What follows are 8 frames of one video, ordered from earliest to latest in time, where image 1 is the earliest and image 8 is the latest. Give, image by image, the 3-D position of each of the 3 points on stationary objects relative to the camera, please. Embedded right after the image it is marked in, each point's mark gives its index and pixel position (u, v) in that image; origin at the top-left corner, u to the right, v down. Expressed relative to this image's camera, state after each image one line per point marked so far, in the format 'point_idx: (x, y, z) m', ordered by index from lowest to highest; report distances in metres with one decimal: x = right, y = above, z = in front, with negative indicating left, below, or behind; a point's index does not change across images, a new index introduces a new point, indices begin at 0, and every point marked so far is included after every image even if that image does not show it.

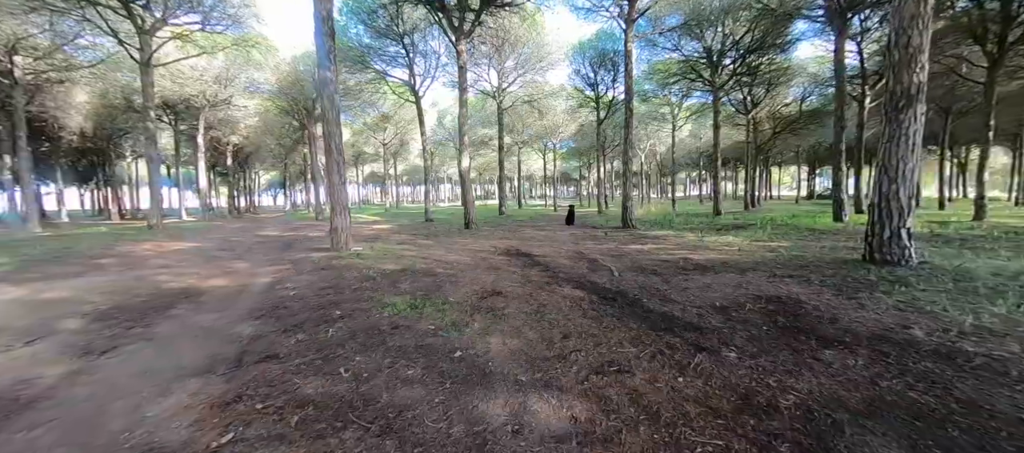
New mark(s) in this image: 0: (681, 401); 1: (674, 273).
0: (+1.1, -1.1, +2.3) m
1: (+3.0, -0.9, +6.5) m
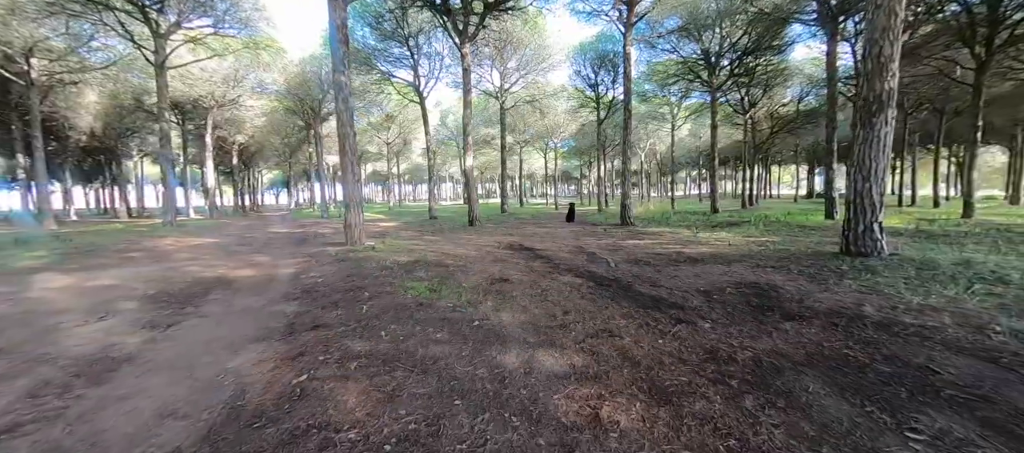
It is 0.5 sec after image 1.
0: (+1.2, -1.0, +2.8) m
1: (+3.1, -0.8, +7.0) m
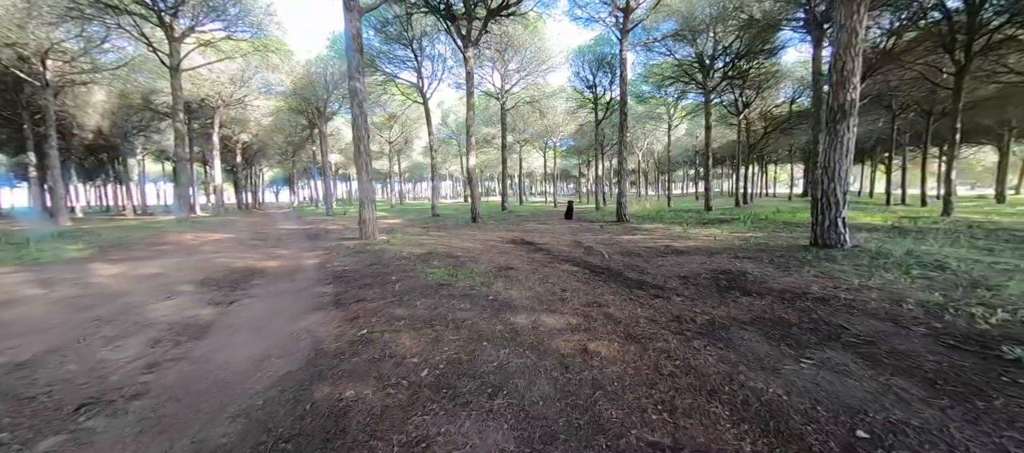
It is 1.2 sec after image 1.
0: (+1.3, -0.9, +3.6) m
1: (+3.2, -0.7, +7.8) m
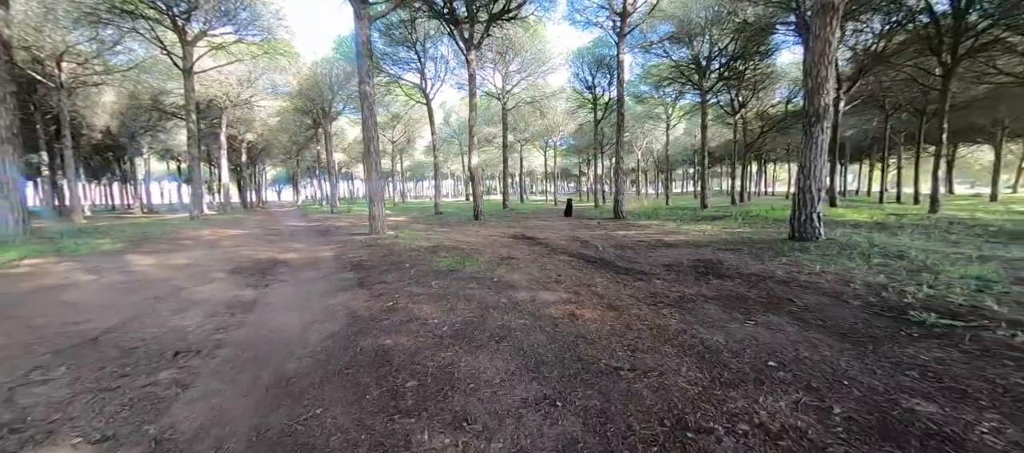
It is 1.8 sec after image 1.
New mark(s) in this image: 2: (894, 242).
0: (+1.3, -0.8, +4.2) m
1: (+3.2, -0.5, +8.4) m
2: (+8.7, -0.4, +7.9) m
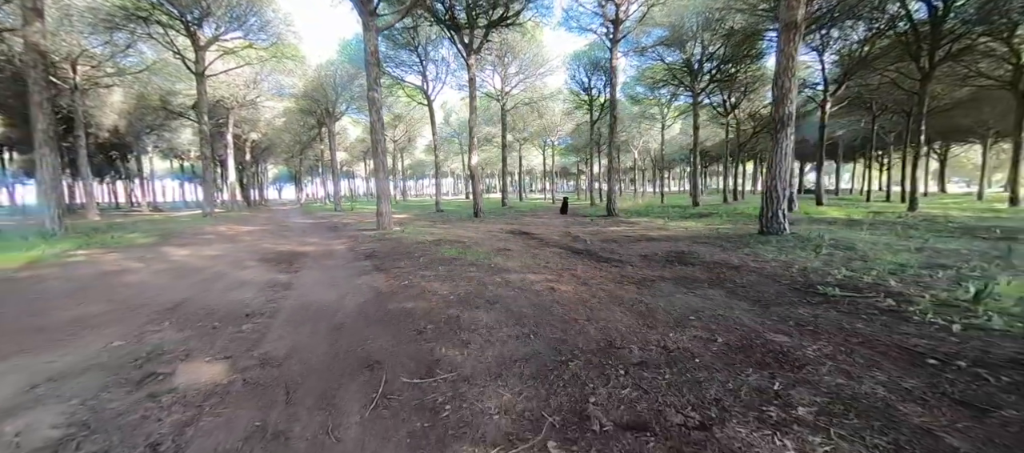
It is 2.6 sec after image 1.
0: (+1.2, -0.7, +5.1) m
1: (+3.1, -0.4, +9.3) m
2: (+8.6, -0.2, +8.8) m
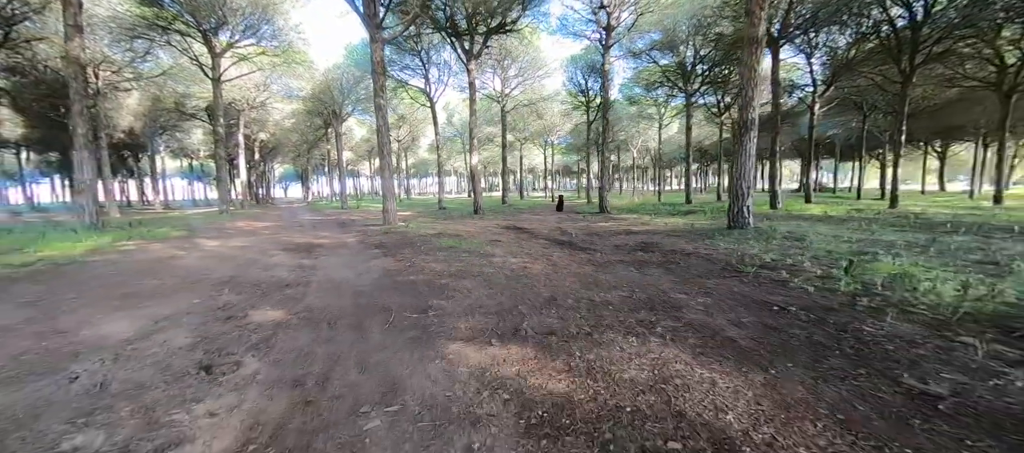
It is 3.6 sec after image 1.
0: (+0.9, -0.6, +6.2) m
1: (+2.9, -0.3, +10.3) m
2: (+8.4, -0.1, +9.7) m
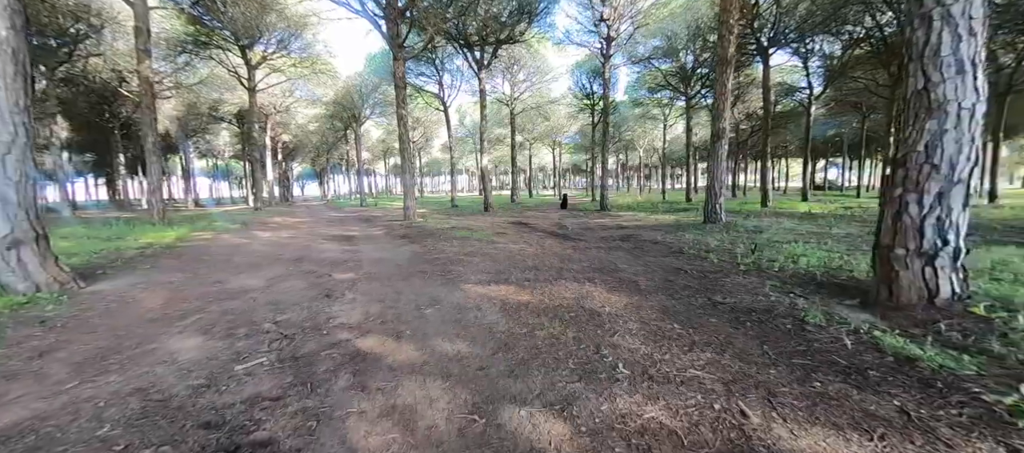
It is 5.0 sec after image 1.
0: (+0.9, -0.4, +7.8) m
1: (+3.0, -0.1, +12.0) m
2: (+8.5, +0.1, +11.2) m
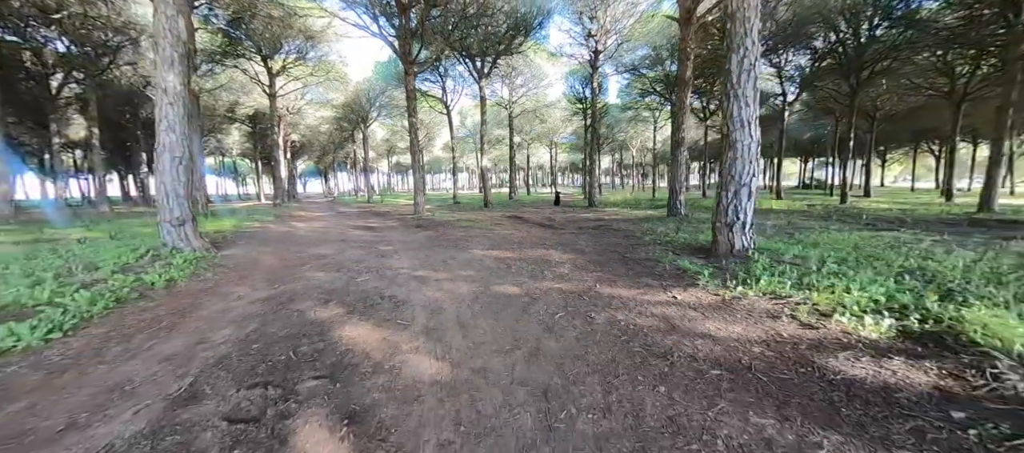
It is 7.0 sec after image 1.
0: (+0.7, -0.1, +10.2) m
1: (+2.8, +0.2, +14.3) m
2: (+8.3, +0.4, +13.5) m
